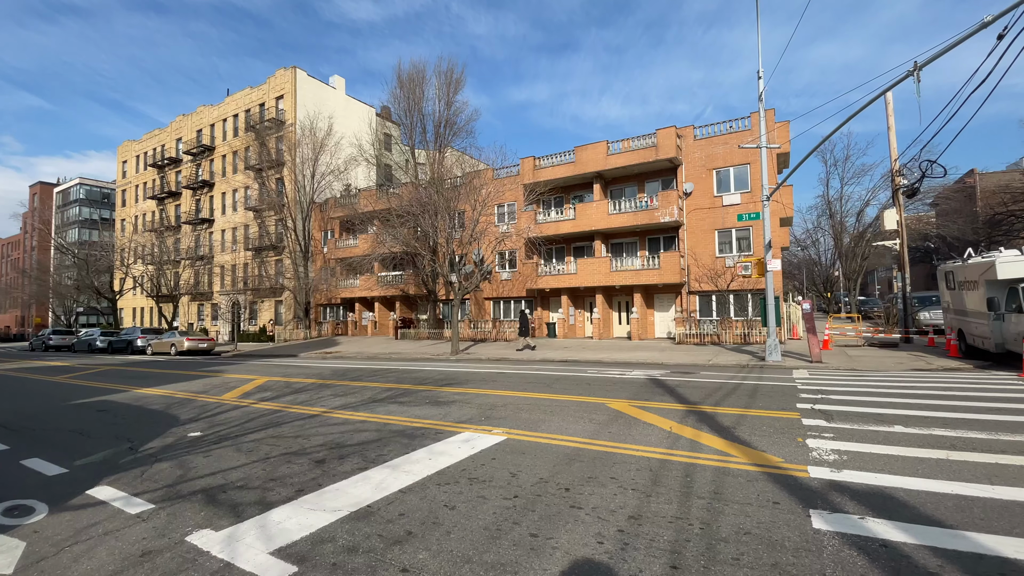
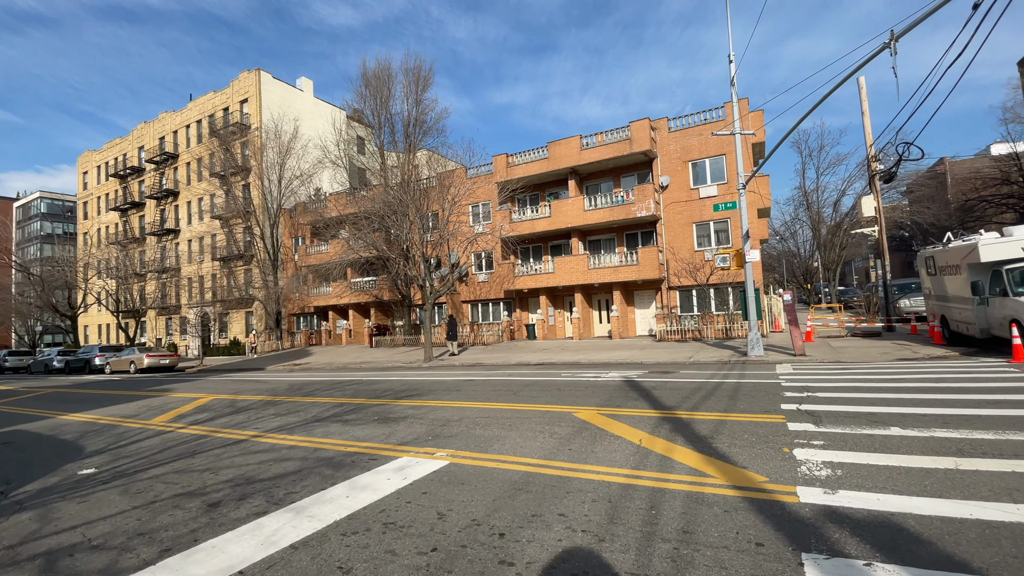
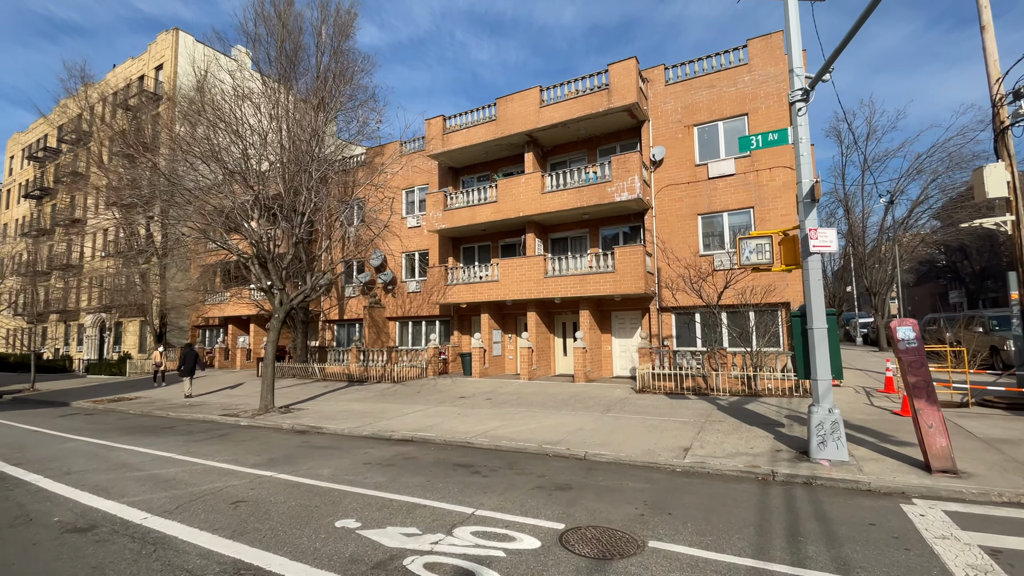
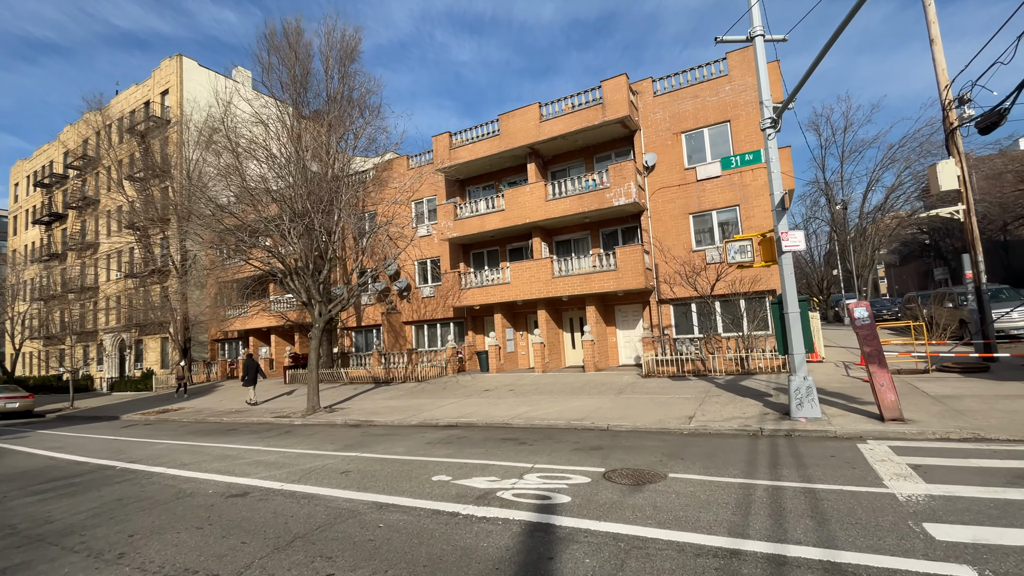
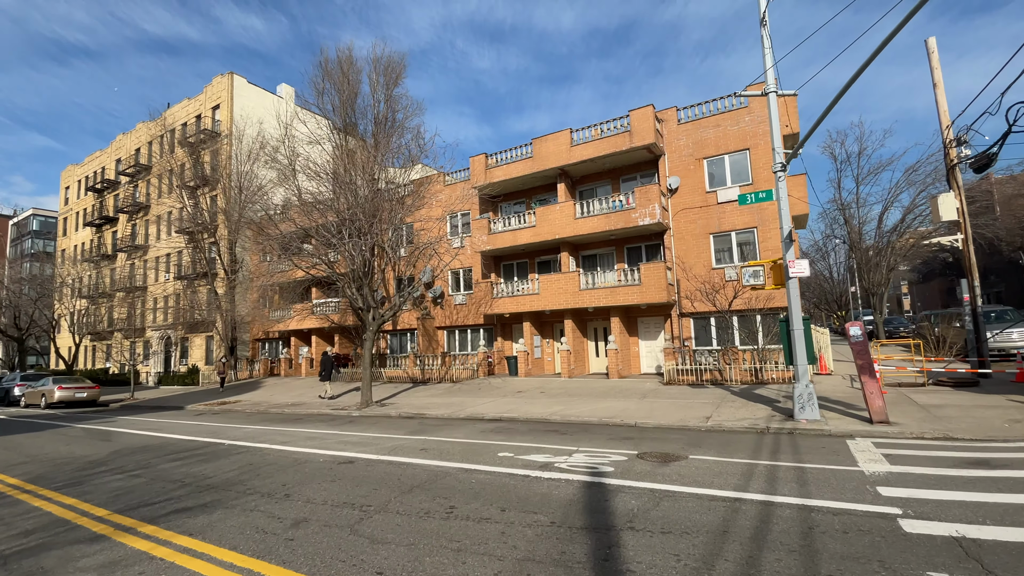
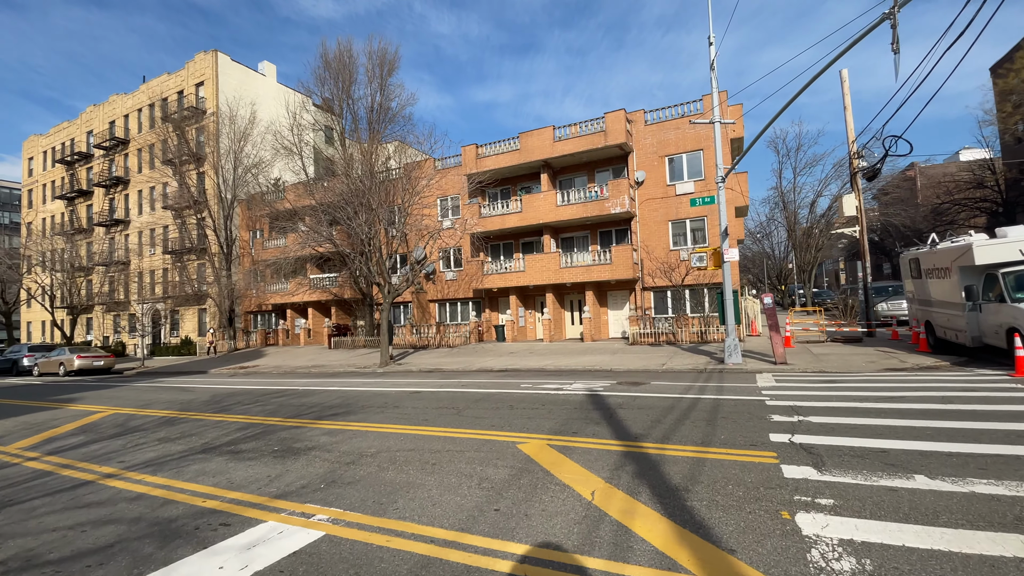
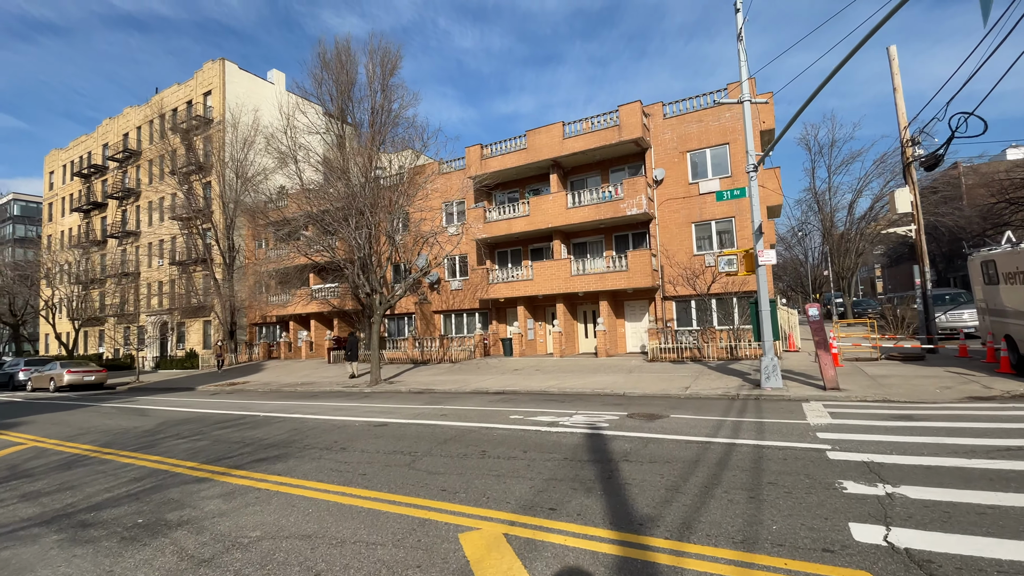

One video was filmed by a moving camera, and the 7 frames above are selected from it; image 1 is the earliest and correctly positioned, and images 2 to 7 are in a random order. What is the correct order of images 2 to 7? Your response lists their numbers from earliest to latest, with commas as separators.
2, 6, 7, 5, 4, 3
